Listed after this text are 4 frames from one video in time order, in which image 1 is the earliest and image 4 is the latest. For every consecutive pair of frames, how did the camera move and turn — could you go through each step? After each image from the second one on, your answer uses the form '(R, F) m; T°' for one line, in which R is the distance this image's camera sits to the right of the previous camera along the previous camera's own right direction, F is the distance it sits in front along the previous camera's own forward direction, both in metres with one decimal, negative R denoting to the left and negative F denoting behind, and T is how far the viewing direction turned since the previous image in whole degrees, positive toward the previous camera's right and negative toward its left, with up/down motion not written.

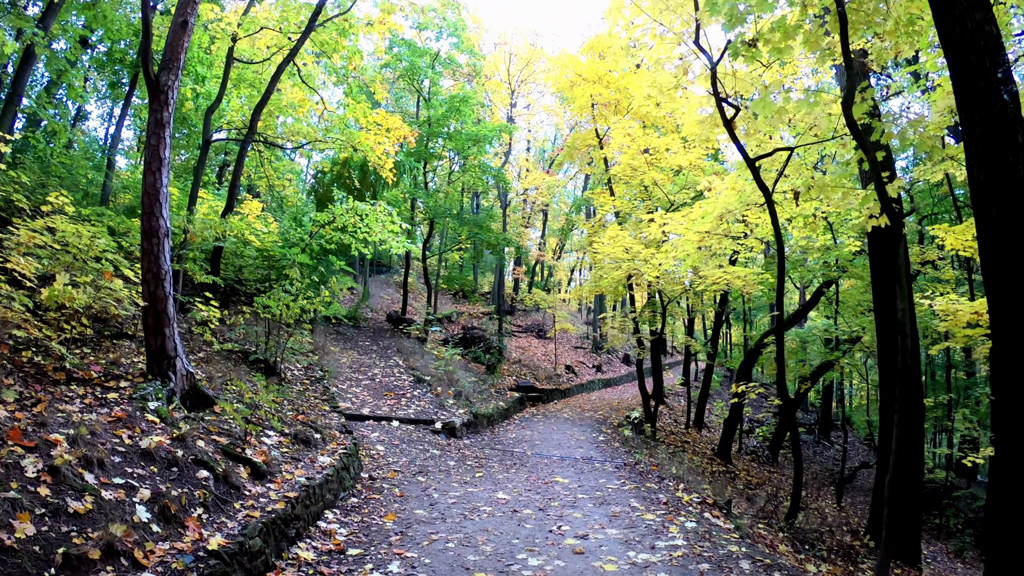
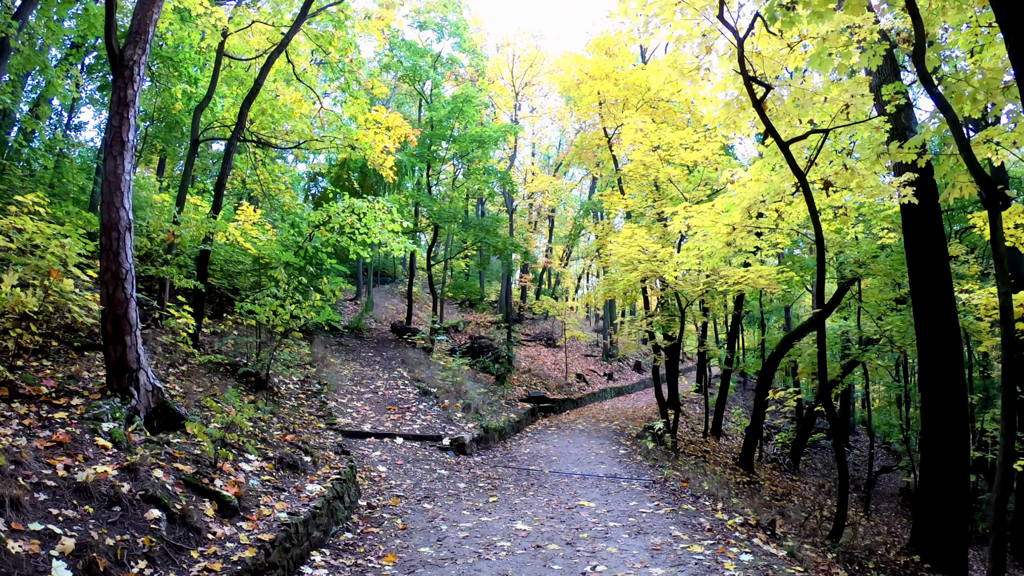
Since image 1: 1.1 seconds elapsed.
(-0.1, +0.6) m; -1°
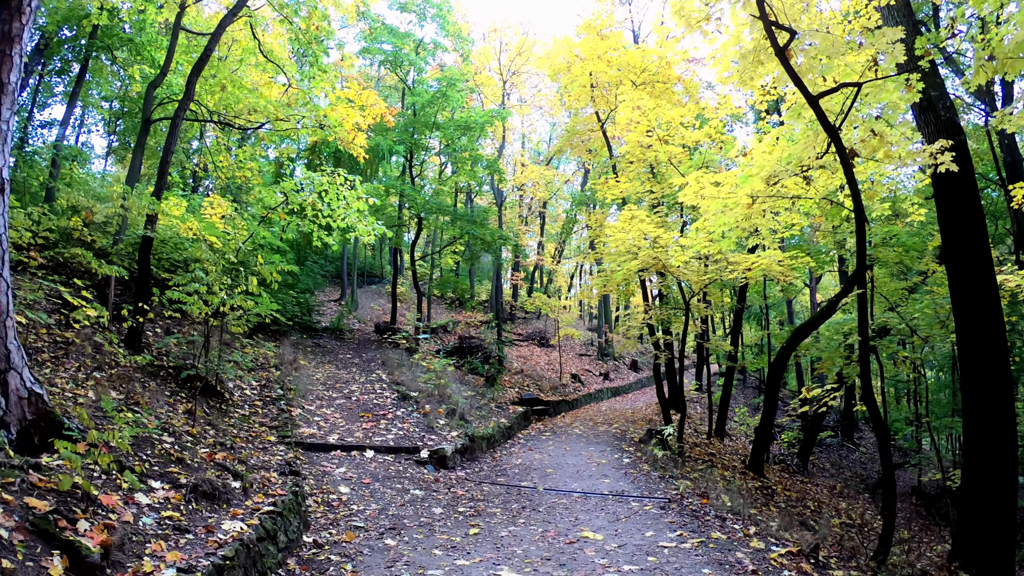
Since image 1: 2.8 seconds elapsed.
(+0.1, +0.9) m; +1°
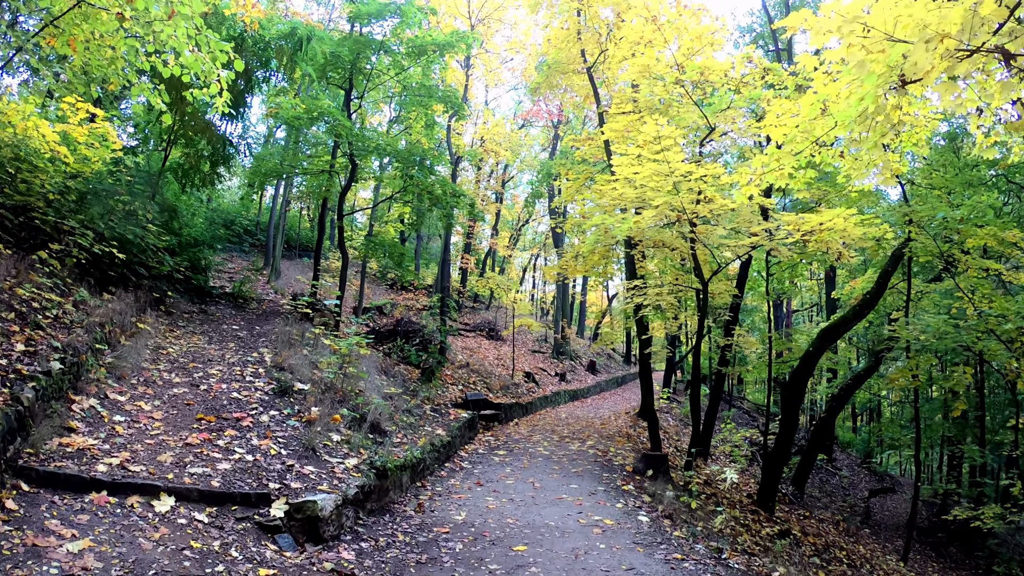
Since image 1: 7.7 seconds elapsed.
(-0.1, +2.8) m; +6°
